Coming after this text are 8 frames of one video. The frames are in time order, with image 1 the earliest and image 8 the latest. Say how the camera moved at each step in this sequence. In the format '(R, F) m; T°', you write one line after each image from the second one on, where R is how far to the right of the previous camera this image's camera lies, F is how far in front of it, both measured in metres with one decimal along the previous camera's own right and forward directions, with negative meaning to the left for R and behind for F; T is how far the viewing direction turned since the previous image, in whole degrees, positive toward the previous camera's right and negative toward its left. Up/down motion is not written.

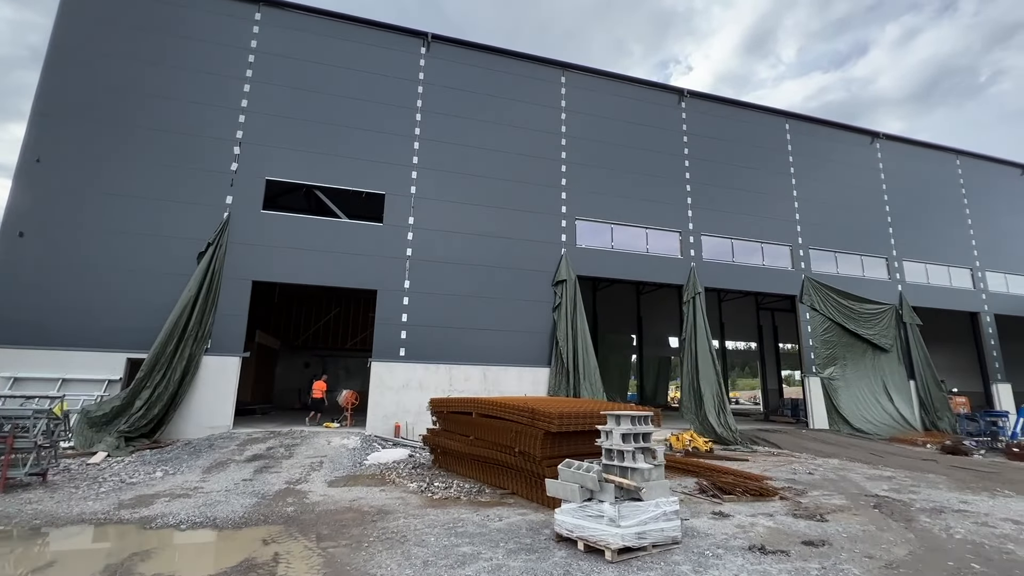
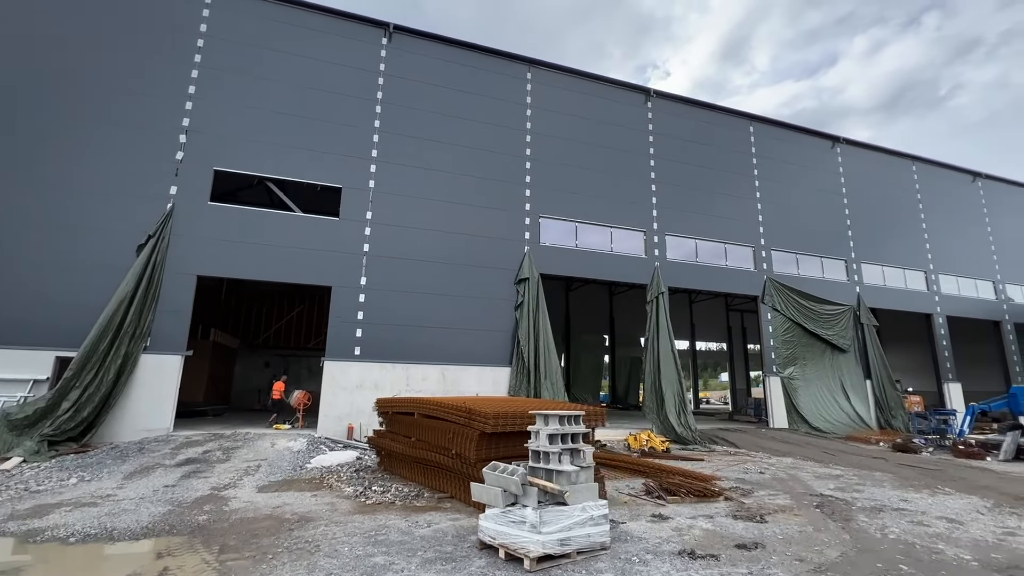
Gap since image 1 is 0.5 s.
(+0.5, +0.2) m; +3°
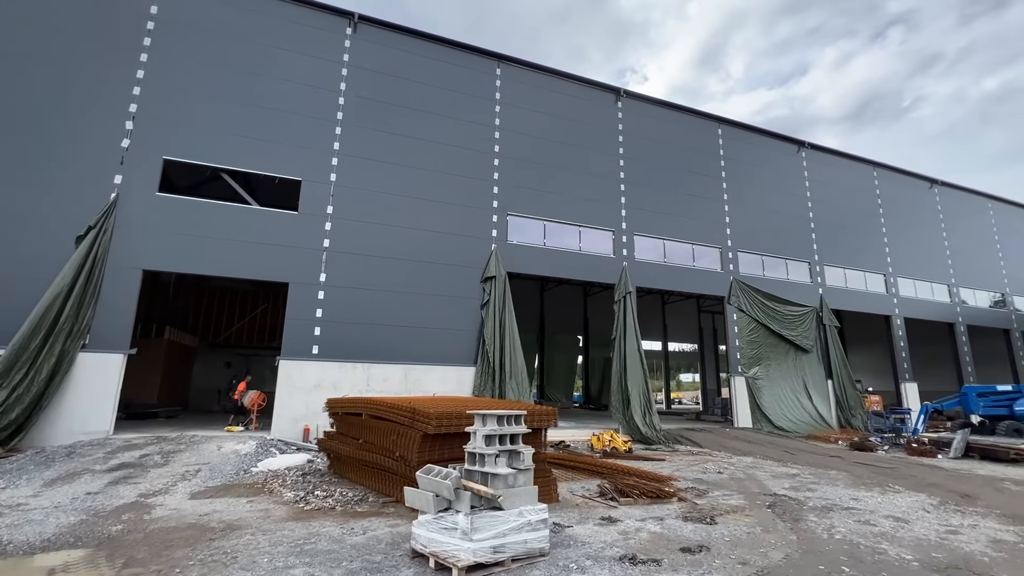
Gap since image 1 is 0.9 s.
(+0.3, +0.2) m; +3°
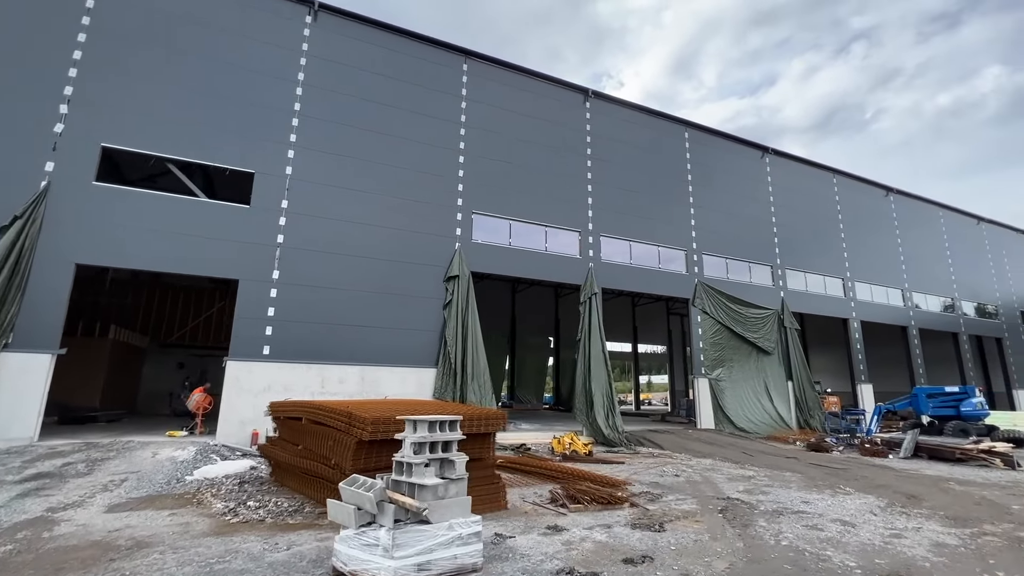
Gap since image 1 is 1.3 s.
(+0.3, +0.2) m; +3°
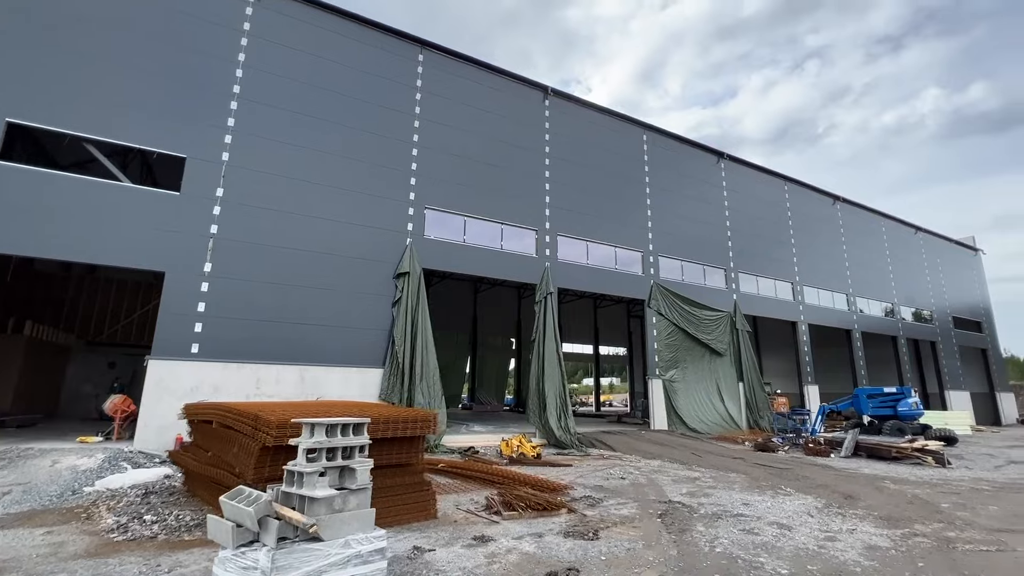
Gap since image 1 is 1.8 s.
(+0.4, +0.3) m; +4°
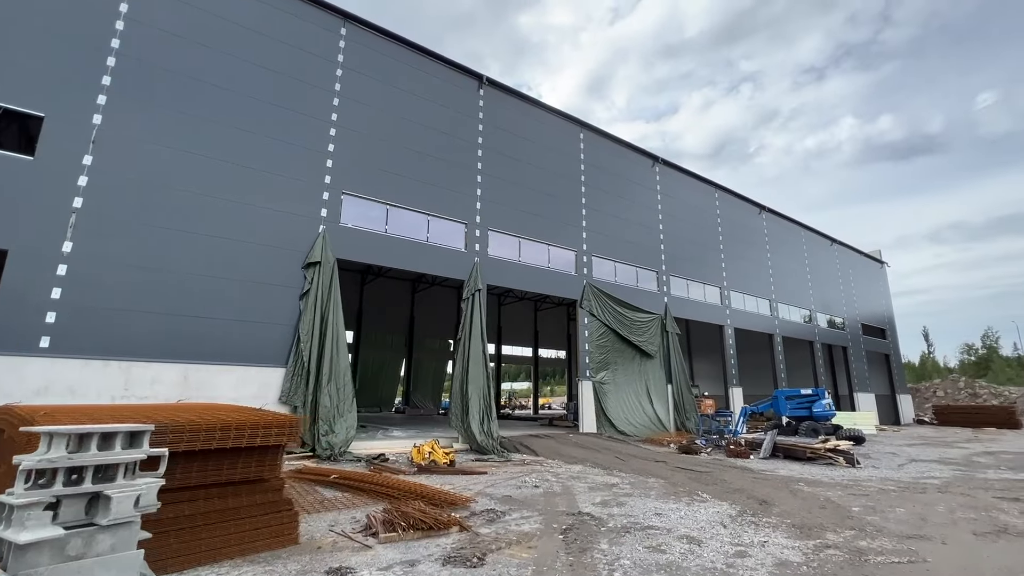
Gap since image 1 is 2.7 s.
(+0.5, +0.7) m; +7°
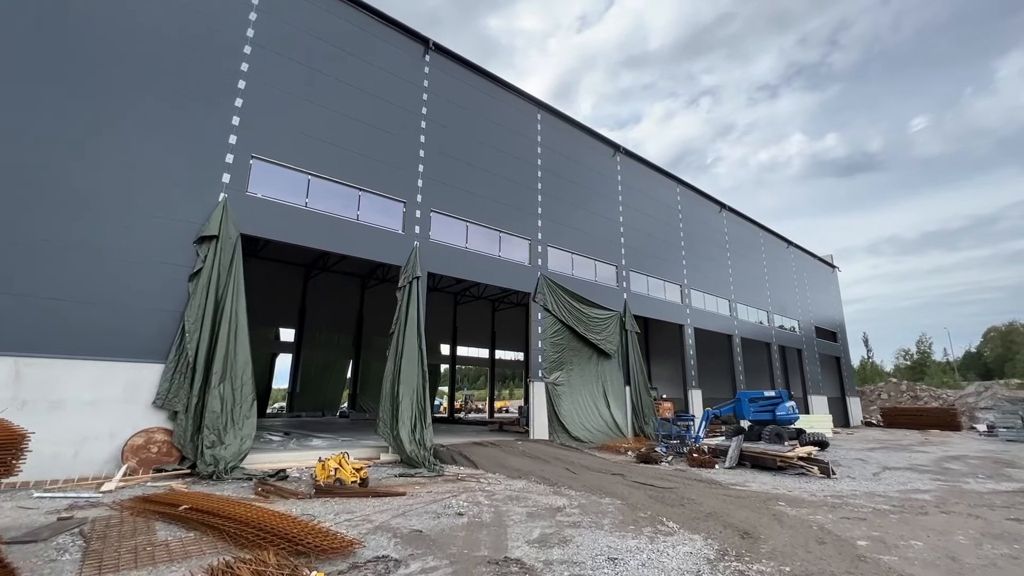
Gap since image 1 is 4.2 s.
(+0.5, +1.5) m; +5°
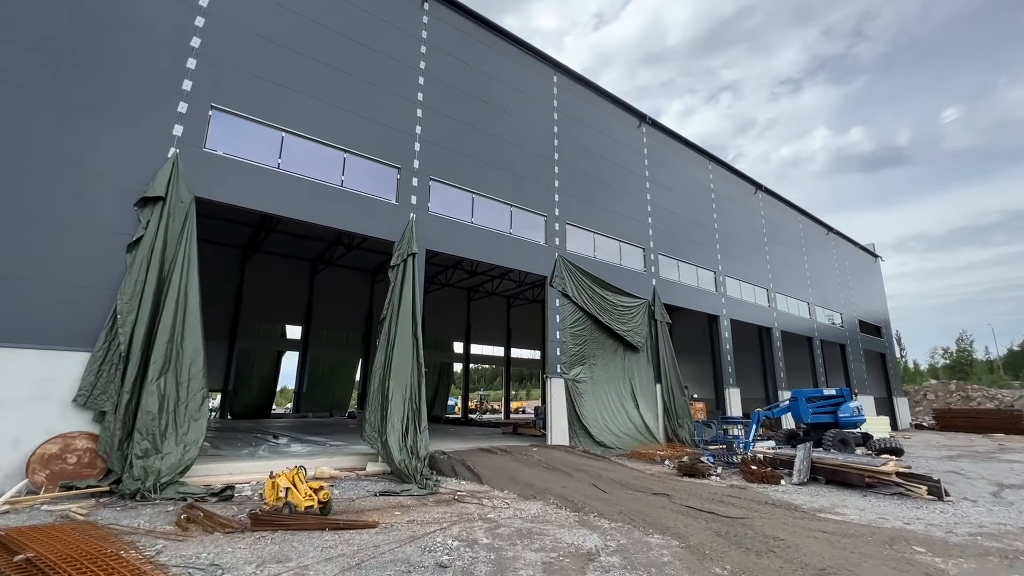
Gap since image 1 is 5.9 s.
(+0.1, +1.8) m; -2°
